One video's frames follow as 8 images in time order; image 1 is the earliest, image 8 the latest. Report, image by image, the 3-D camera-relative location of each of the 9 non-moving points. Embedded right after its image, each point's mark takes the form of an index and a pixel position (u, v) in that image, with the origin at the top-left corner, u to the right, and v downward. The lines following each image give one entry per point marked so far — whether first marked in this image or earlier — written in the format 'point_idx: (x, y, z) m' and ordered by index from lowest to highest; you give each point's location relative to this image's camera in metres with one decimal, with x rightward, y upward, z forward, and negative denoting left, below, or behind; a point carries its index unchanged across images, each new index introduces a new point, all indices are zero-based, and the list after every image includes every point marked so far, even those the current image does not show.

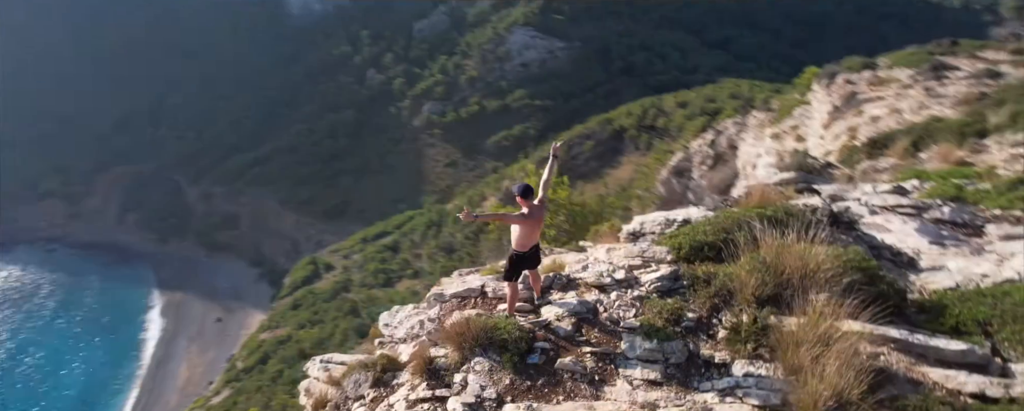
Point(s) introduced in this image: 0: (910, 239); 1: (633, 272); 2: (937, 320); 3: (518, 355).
0: (+7.7, -0.7, +10.2) m
1: (+1.9, -1.0, +8.1) m
2: (+5.1, -1.4, +6.3) m
3: (+0.1, -2.0, +6.9) m
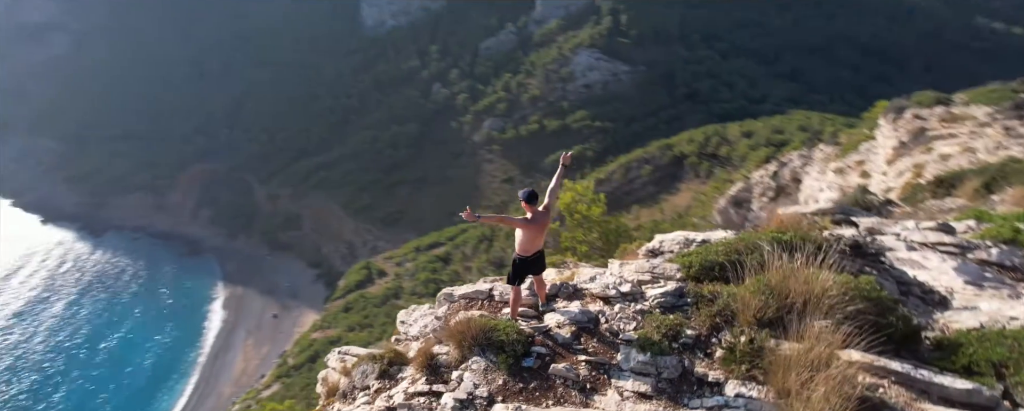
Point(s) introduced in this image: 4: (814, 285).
0: (+8.0, -1.3, +9.7) m
1: (+2.0, -1.3, +8.1) m
2: (+5.0, -1.8, +6.0) m
3: (0.0, -2.1, +7.0) m
4: (+3.7, -0.9, +6.4) m
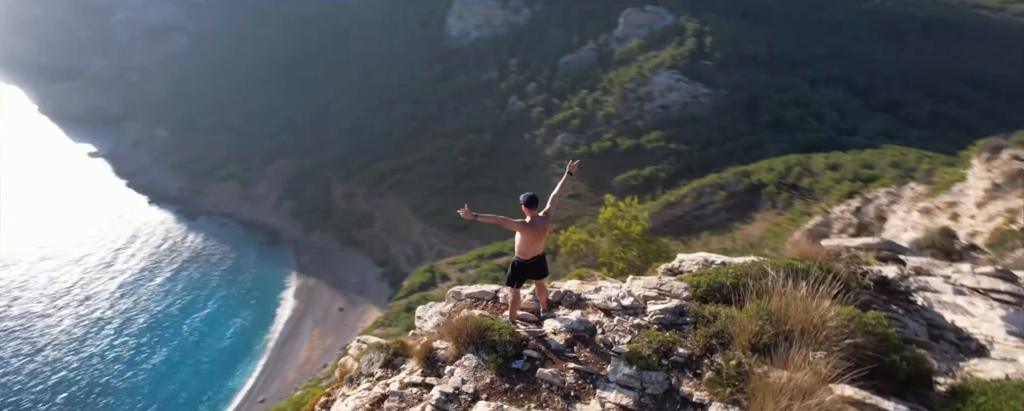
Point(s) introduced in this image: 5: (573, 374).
0: (+8.1, -2.0, +8.9) m
1: (+2.0, -1.5, +8.0) m
2: (+4.7, -2.1, +5.6) m
3: (-0.1, -2.1, +7.2) m
4: (+3.6, -1.3, +6.2) m
5: (+0.8, -2.2, +6.8) m
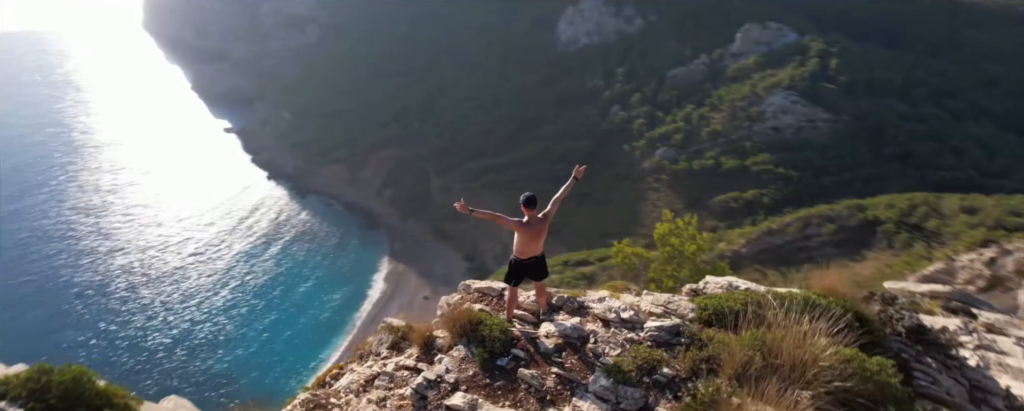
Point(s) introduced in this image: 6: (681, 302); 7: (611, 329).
0: (+8.1, -2.9, +7.8) m
1: (+2.0, -1.7, +7.8) m
2: (+4.2, -2.6, +5.0) m
3: (-0.3, -2.1, +7.2) m
4: (+3.3, -1.6, +5.7) m
5: (+0.6, -2.2, +6.8) m
6: (+2.6, -1.5, +8.2) m
7: (+1.4, -1.8, +7.6) m
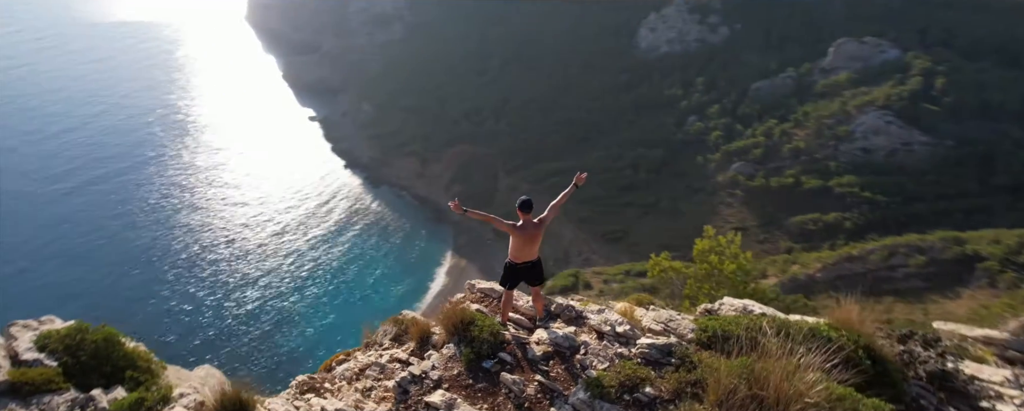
0: (+7.8, -3.5, +7.0) m
1: (+1.9, -1.8, +7.5) m
2: (+3.8, -2.9, +4.5) m
3: (-0.5, -2.1, +7.2) m
4: (+3.0, -1.8, +5.4) m
5: (+0.3, -2.3, +6.7) m
6: (+2.5, -1.8, +7.8) m
7: (+1.3, -1.9, +7.4) m
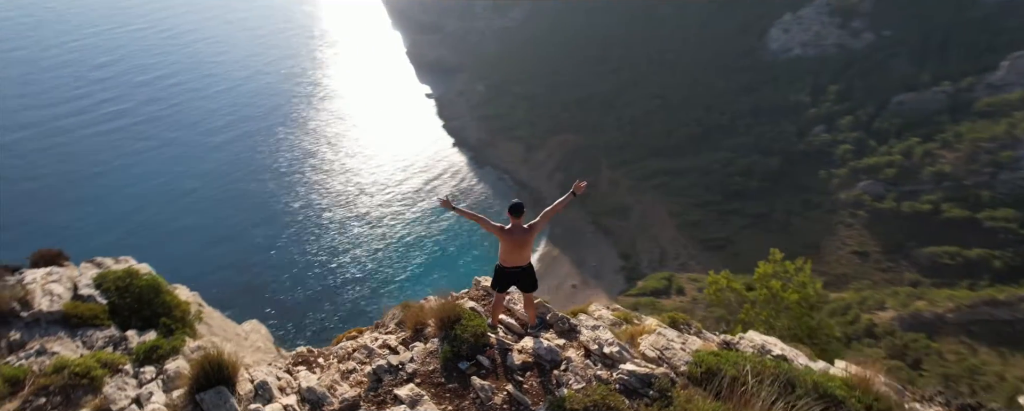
0: (+7.2, -4.3, +5.7) m
1: (+1.6, -2.0, +7.0) m
2: (+2.9, -3.3, +3.8) m
3: (-0.8, -2.0, +7.1) m
4: (+2.4, -2.2, +4.8) m
5: (-0.1, -2.3, +6.4) m
6: (+2.3, -2.0, +7.3) m
7: (+1.0, -2.1, +7.0) m
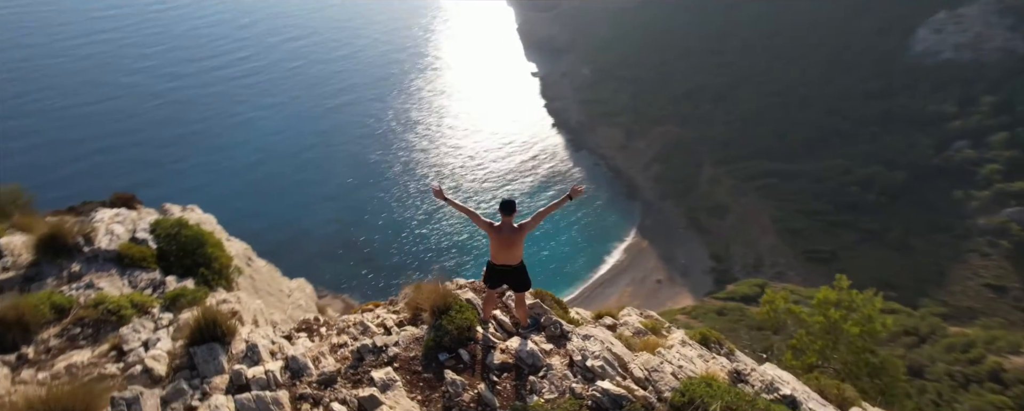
0: (+6.4, -5.1, +4.7) m
1: (+1.3, -2.2, +6.7) m
2: (+2.1, -3.6, +3.4) m
3: (-1.0, -1.9, +7.1) m
4: (+1.8, -2.4, +4.3) m
5: (-0.5, -2.3, +6.3) m
6: (+2.0, -2.2, +6.8) m
7: (+0.7, -2.1, +6.7) m
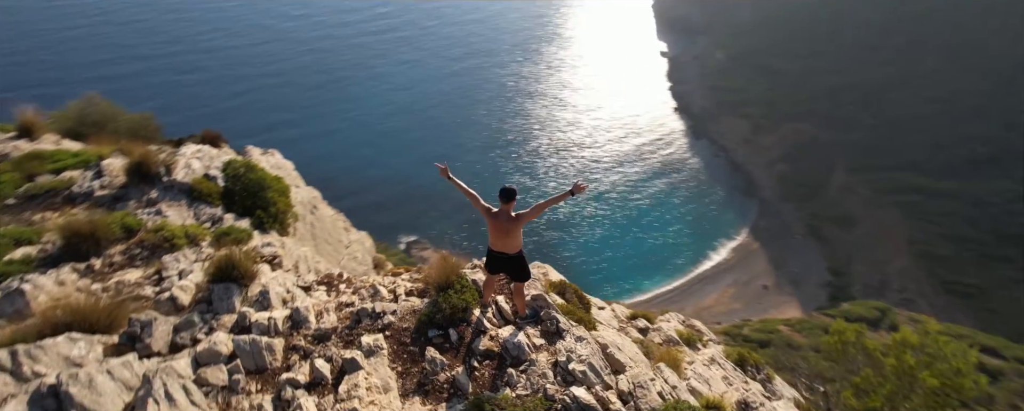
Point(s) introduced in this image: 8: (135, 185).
0: (+5.3, -5.9, +3.8) m
1: (+1.1, -2.2, +6.5) m
2: (+1.0, -3.9, +3.2) m
3: (-1.1, -1.6, +7.2) m
4: (+1.1, -2.6, +4.1) m
5: (-0.8, -2.1, +6.4) m
6: (+1.8, -2.4, +6.5) m
7: (+0.5, -2.1, +6.6) m
8: (-8.7, +0.5, +12.1) m
